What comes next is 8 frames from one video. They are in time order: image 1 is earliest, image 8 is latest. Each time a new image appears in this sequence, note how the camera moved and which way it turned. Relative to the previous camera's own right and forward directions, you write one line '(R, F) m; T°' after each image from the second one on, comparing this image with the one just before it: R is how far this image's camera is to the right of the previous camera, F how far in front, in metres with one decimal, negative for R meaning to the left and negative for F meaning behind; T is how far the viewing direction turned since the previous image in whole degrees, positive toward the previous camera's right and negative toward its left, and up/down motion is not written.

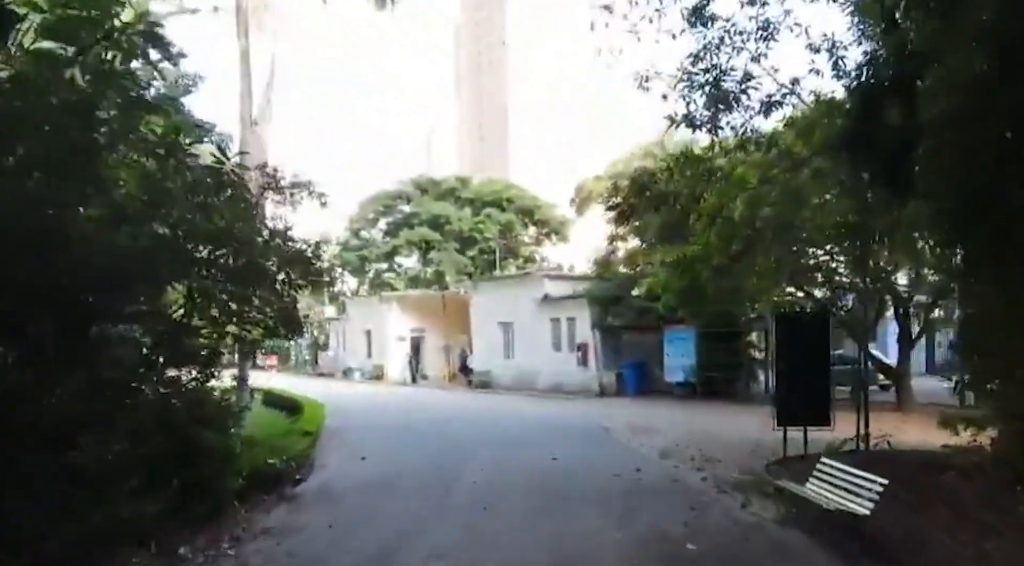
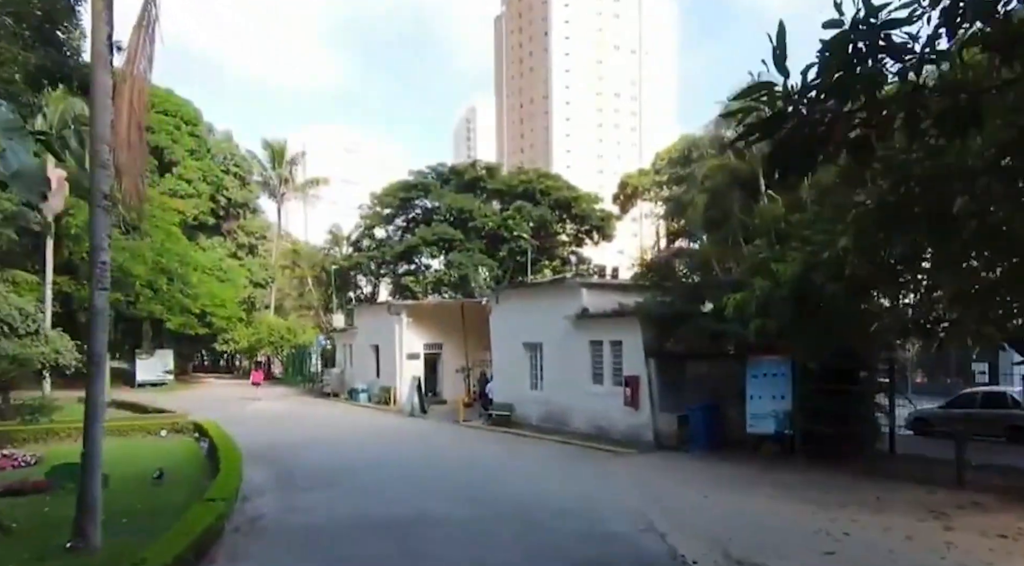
(+0.3, +5.1) m; -3°
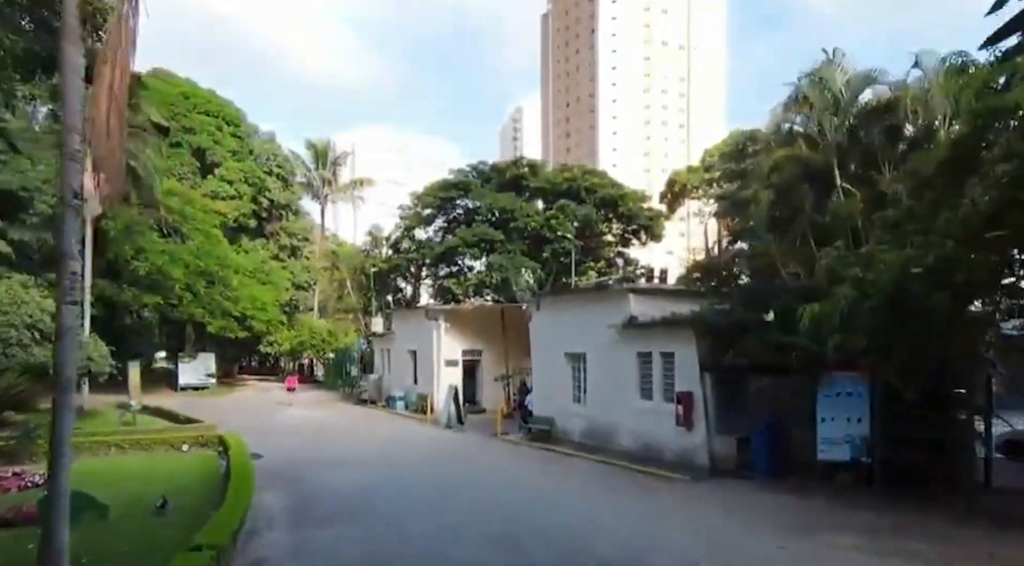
(+0.1, +1.3) m; -3°
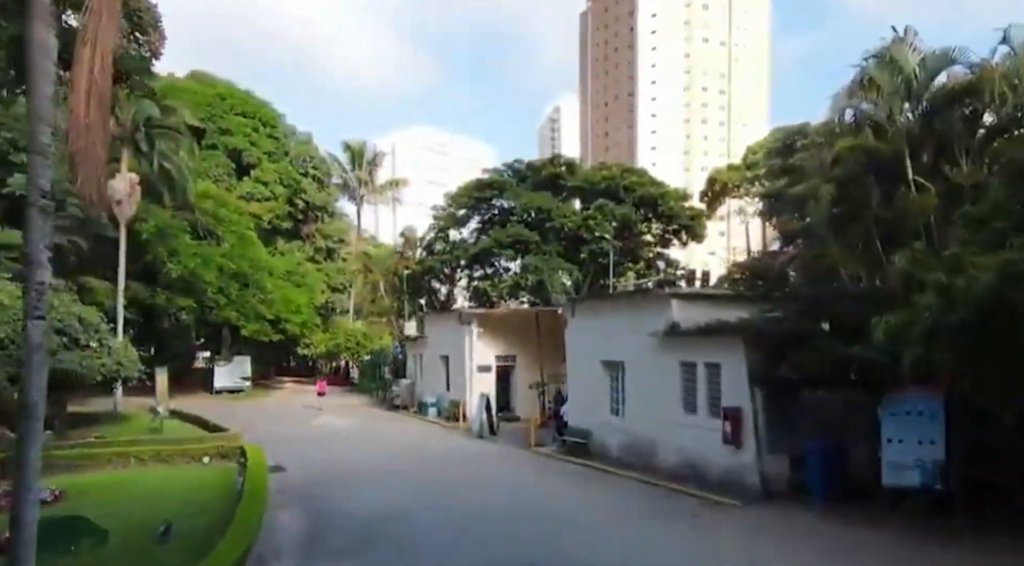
(+0.1, +1.0) m; -3°
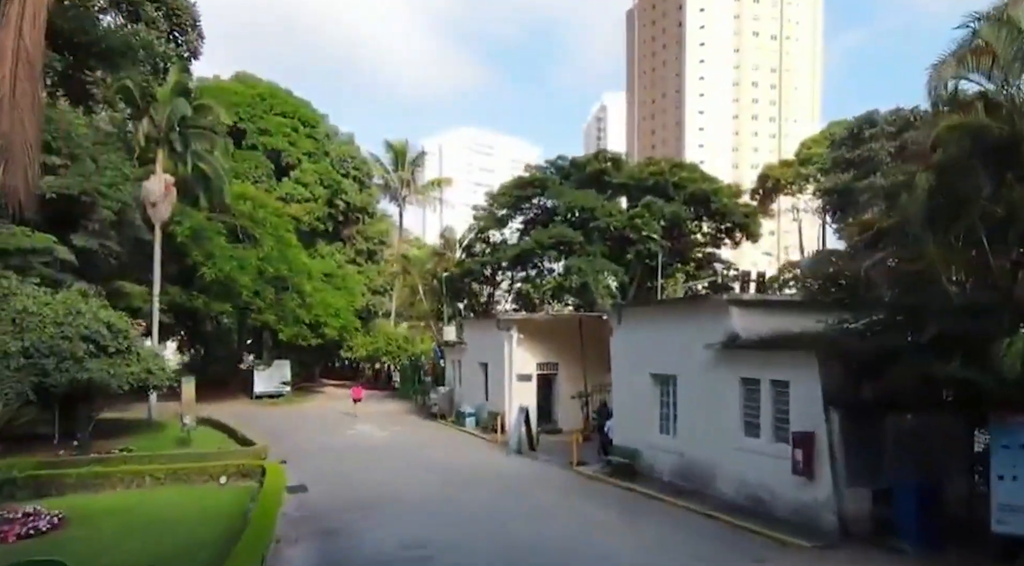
(+0.1, +1.4) m; -3°
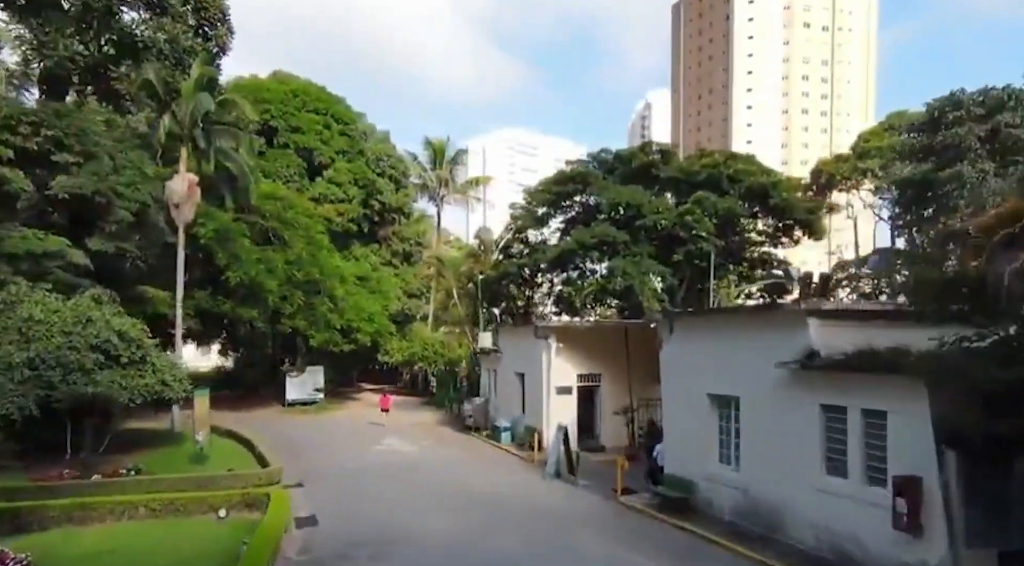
(+0.2, +2.0) m; -3°
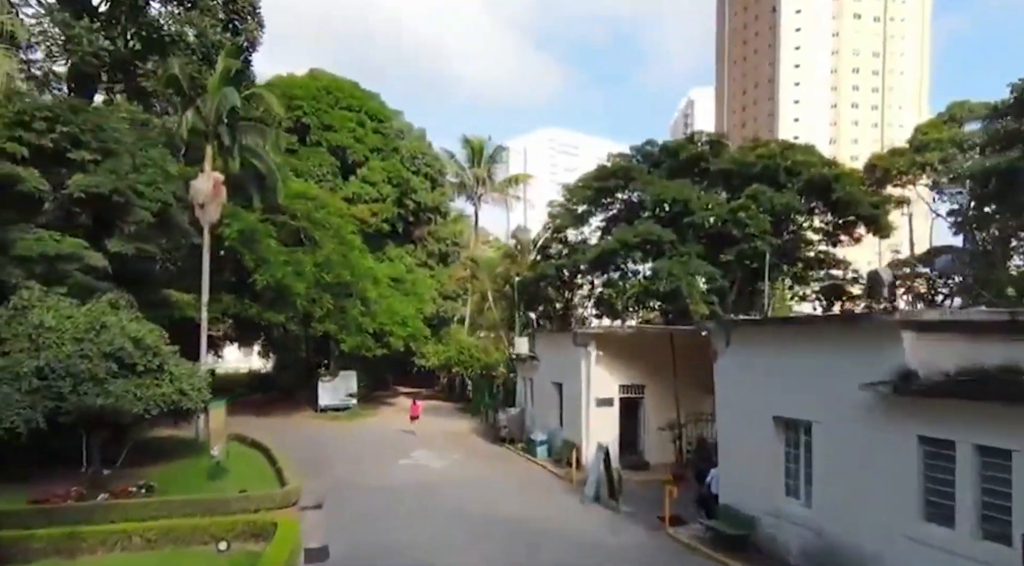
(+0.1, +1.6) m; -3°
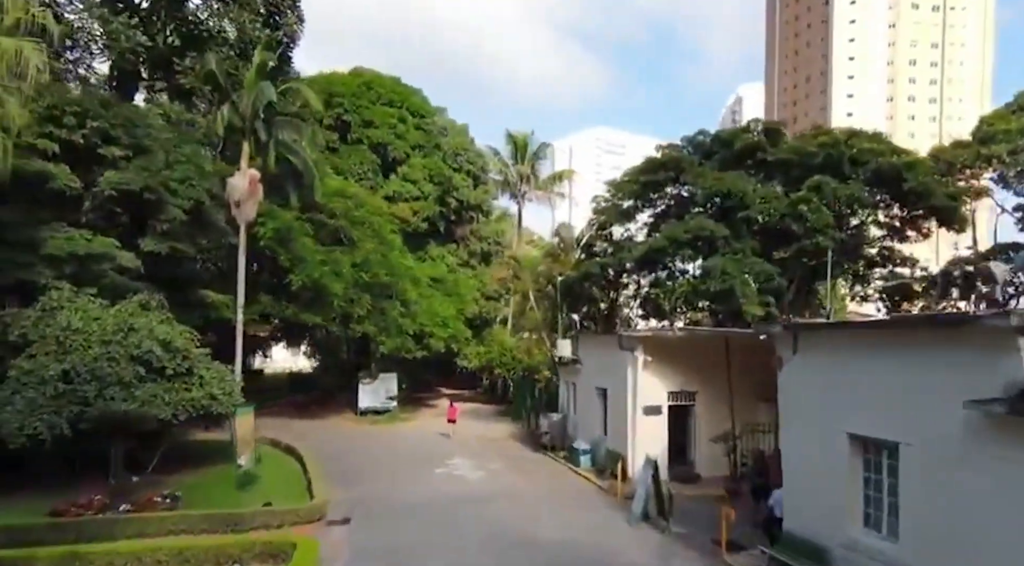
(+0.1, +1.2) m; -3°
